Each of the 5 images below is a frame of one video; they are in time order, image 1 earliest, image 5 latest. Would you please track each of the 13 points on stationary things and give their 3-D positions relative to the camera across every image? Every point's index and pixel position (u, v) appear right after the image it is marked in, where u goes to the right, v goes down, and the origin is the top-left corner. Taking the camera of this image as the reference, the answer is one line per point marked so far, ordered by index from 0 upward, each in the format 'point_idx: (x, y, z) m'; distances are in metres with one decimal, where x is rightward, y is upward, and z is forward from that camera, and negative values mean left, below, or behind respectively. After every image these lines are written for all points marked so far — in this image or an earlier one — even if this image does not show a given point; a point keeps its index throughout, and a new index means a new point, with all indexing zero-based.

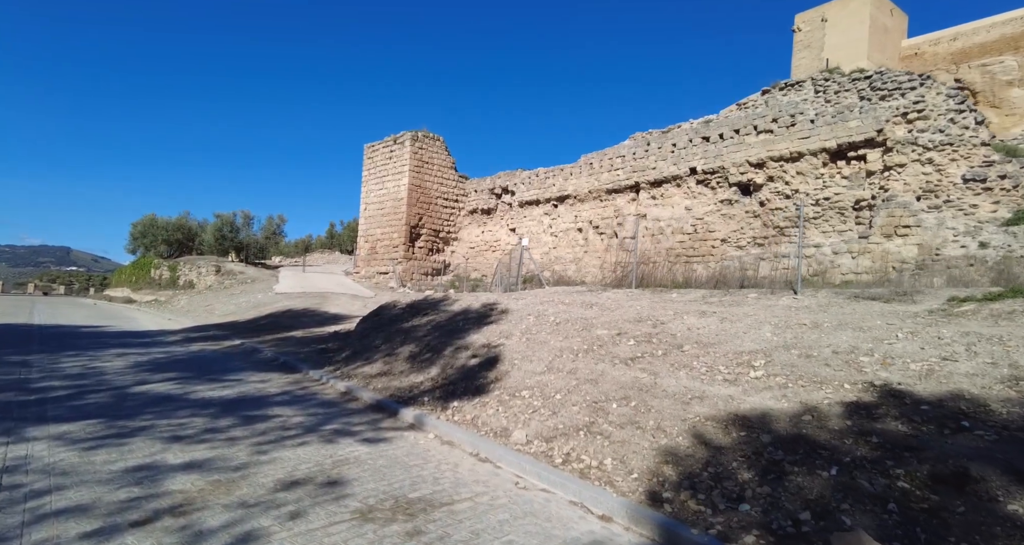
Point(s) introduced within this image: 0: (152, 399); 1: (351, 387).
0: (-3.9, -1.4, +5.8) m
1: (-2.0, -1.4, +6.5) m
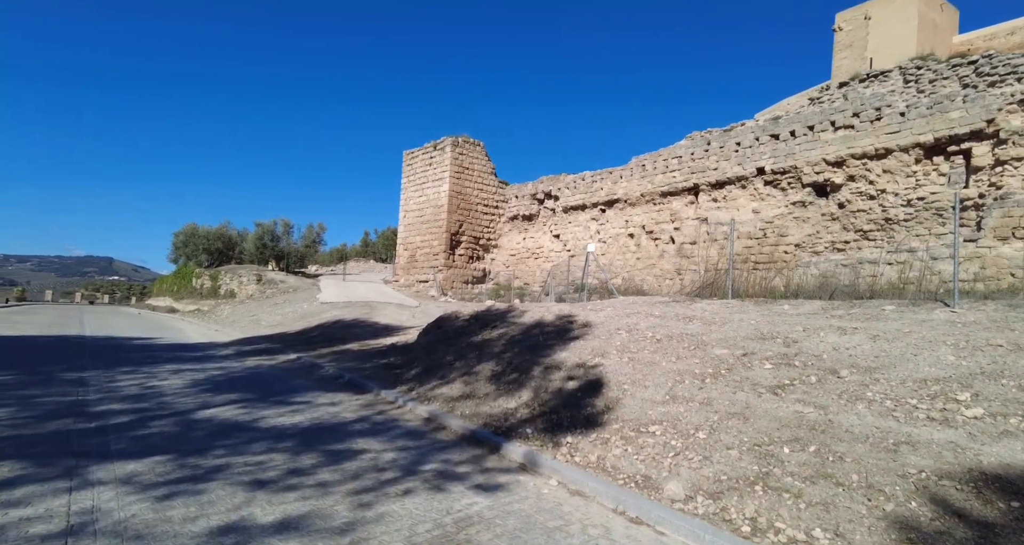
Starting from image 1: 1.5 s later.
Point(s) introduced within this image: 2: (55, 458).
0: (-2.8, -1.5, +5.1) m
1: (-0.8, -1.5, +5.8) m
2: (-3.5, -1.4, +4.1) m
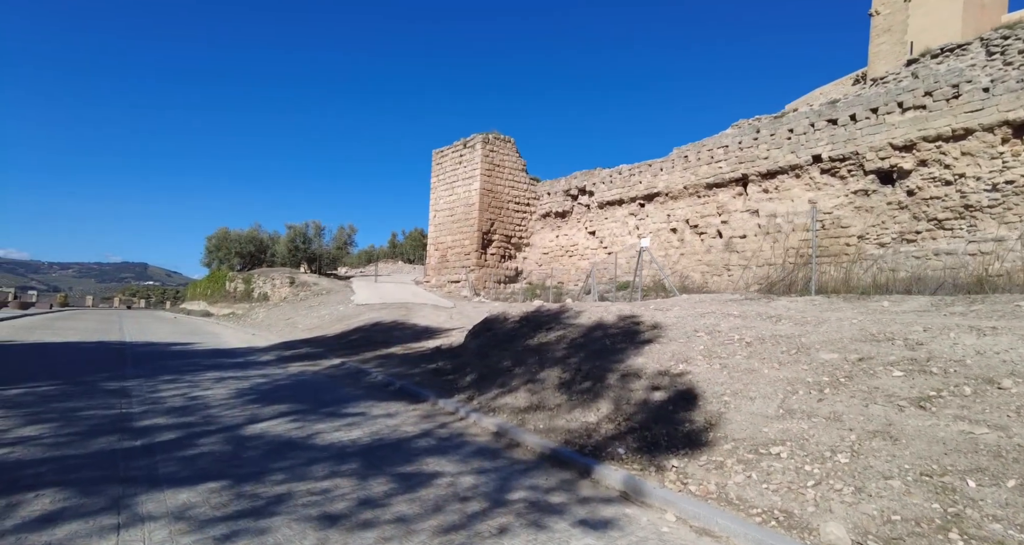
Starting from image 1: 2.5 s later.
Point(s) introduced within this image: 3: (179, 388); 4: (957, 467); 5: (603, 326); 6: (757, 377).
0: (-2.1, -1.5, +4.7) m
1: (-0.1, -1.5, +5.2) m
2: (-2.8, -1.5, +3.7) m
3: (-4.6, -1.6, +7.3) m
4: (+2.6, -1.1, +3.1) m
5: (+1.3, -0.8, +7.7) m
6: (+2.2, -1.0, +4.9) m
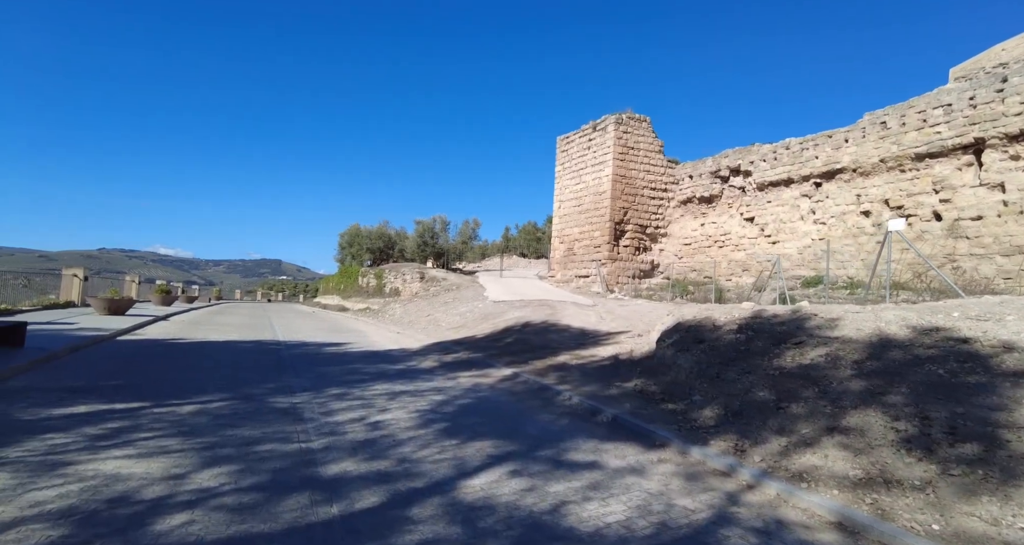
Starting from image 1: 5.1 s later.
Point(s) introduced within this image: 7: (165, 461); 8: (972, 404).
0: (+0.1, -1.6, +3.2) m
1: (+2.1, -1.5, +3.3) m
2: (-0.9, -1.5, +2.4) m
3: (-1.9, -1.6, +6.3) m
4: (+4.3, -1.1, +0.7) m
5: (+4.0, -0.7, +5.5) m
6: (+4.3, -0.9, +2.5) m
7: (-2.7, -1.5, +4.2) m
8: (+3.5, -1.0, +4.1) m
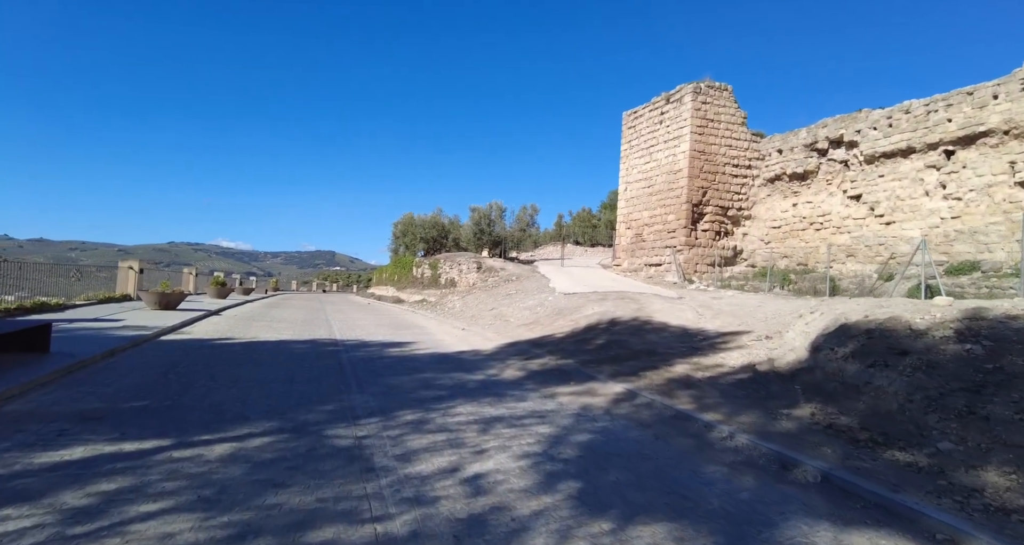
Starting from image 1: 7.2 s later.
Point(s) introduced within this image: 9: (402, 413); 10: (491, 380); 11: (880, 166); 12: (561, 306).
0: (+1.0, -1.5, +1.3) m
1: (+3.1, -1.5, +1.3) m
2: (0.0, -1.5, +0.6) m
3: (-0.6, -1.5, +4.6) m
4: (+5.0, -1.1, -1.5) m
5: (+5.1, -0.6, +3.3) m
6: (+5.2, -0.9, +0.3) m
7: (-1.7, -1.4, +2.6) m
8: (+4.5, -0.9, +1.9) m
9: (-1.2, -1.5, +5.7) m
10: (-0.3, -1.5, +7.6) m
11: (+11.9, +3.4, +17.1) m
12: (+1.3, -0.9, +14.7) m
